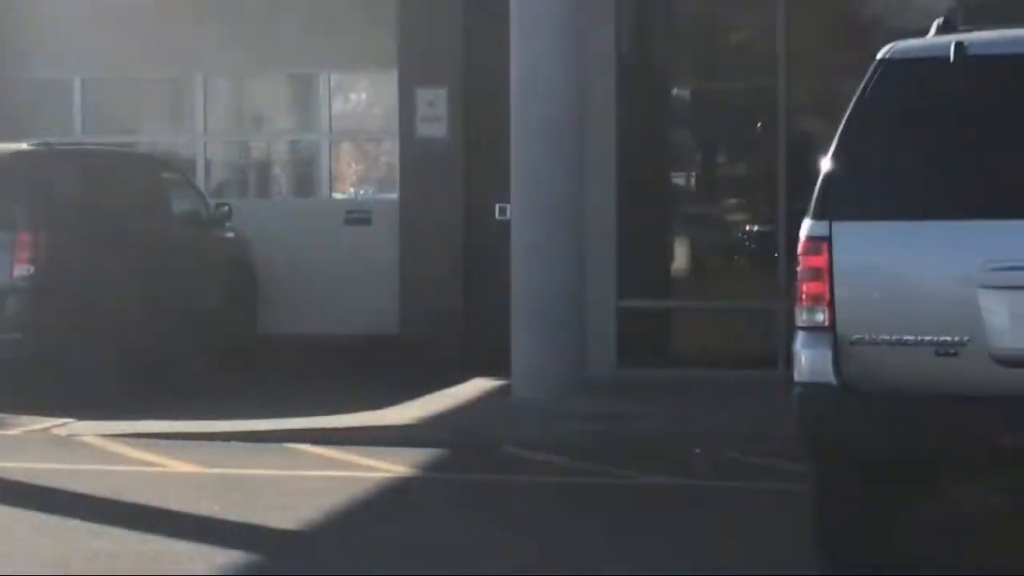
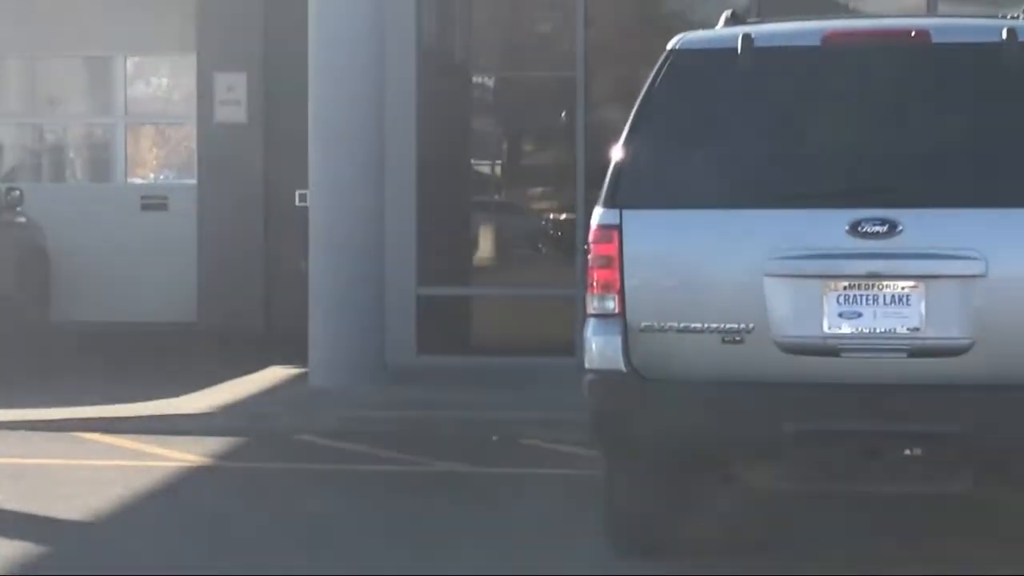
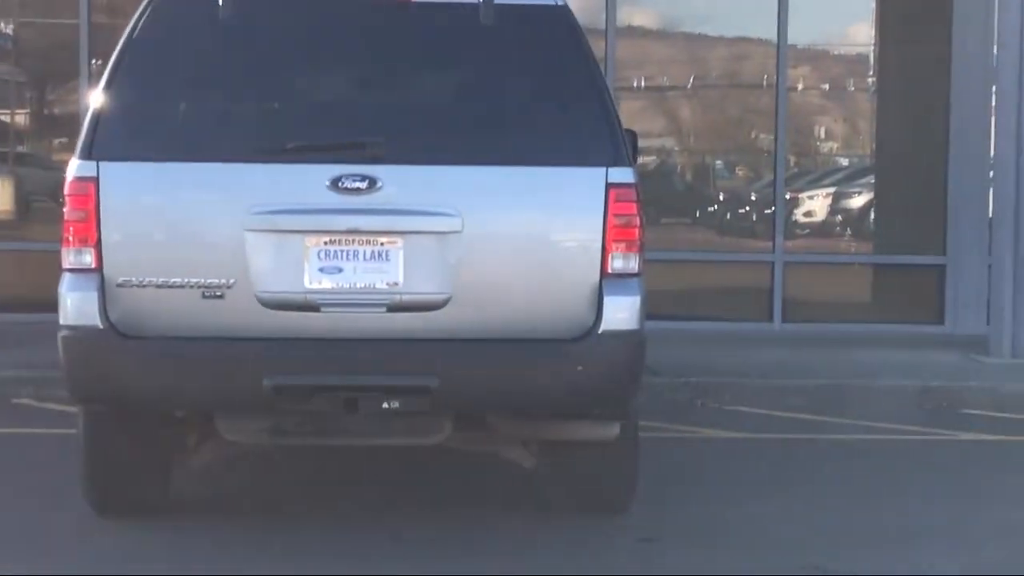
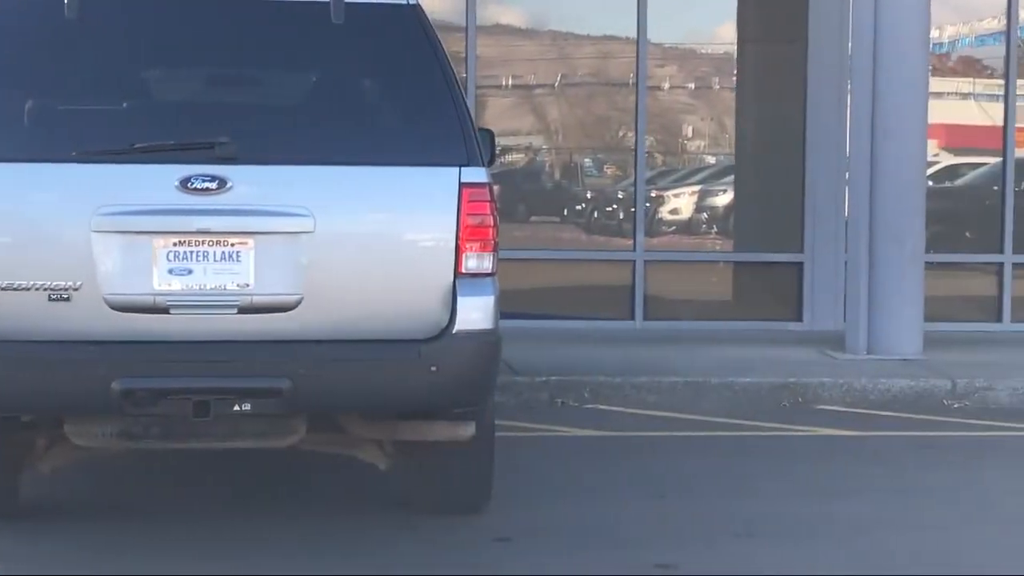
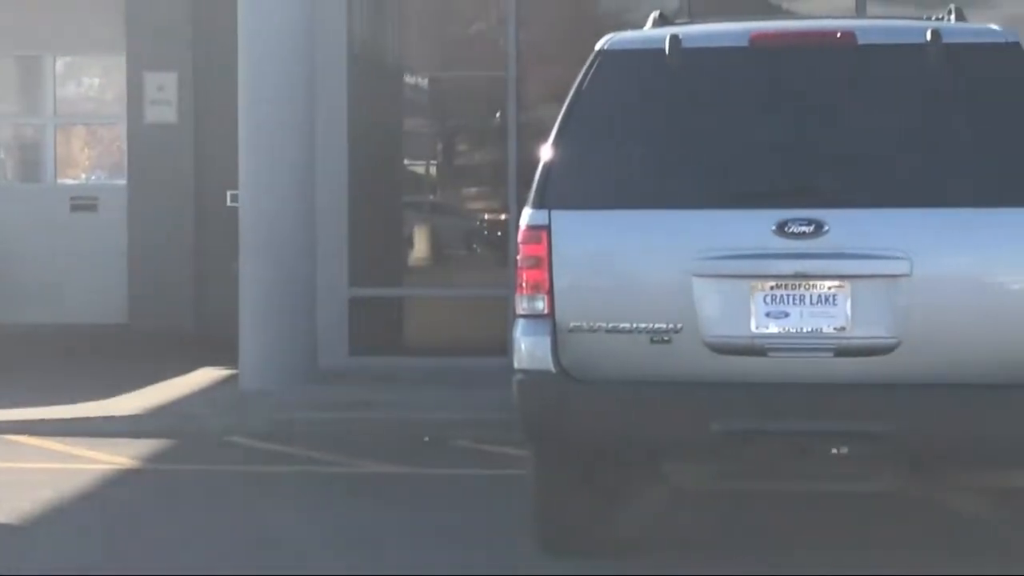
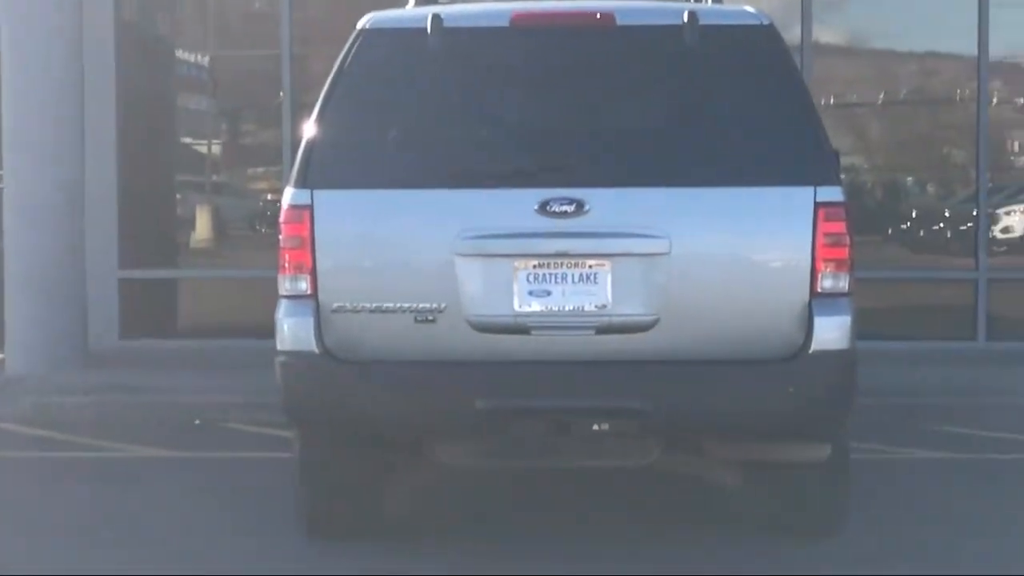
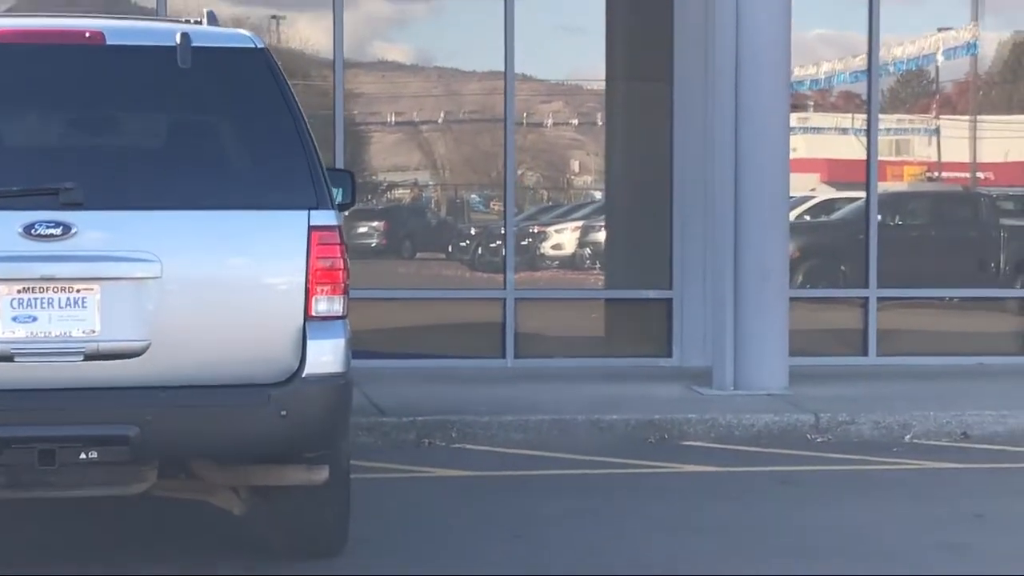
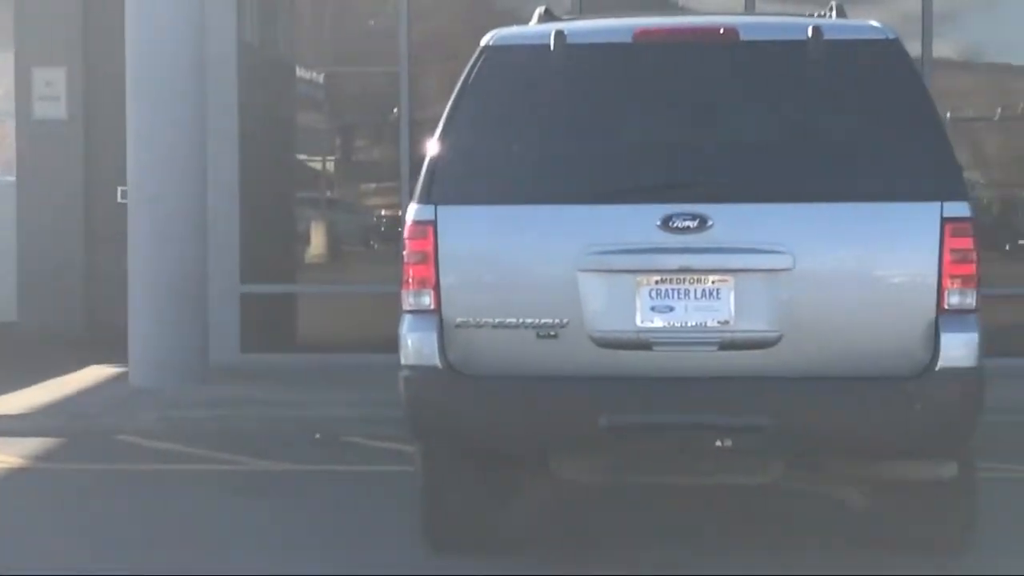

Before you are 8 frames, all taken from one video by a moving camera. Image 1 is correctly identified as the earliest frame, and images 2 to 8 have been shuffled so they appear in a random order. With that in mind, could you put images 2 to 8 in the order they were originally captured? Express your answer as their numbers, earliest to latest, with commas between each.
2, 5, 8, 6, 3, 4, 7
